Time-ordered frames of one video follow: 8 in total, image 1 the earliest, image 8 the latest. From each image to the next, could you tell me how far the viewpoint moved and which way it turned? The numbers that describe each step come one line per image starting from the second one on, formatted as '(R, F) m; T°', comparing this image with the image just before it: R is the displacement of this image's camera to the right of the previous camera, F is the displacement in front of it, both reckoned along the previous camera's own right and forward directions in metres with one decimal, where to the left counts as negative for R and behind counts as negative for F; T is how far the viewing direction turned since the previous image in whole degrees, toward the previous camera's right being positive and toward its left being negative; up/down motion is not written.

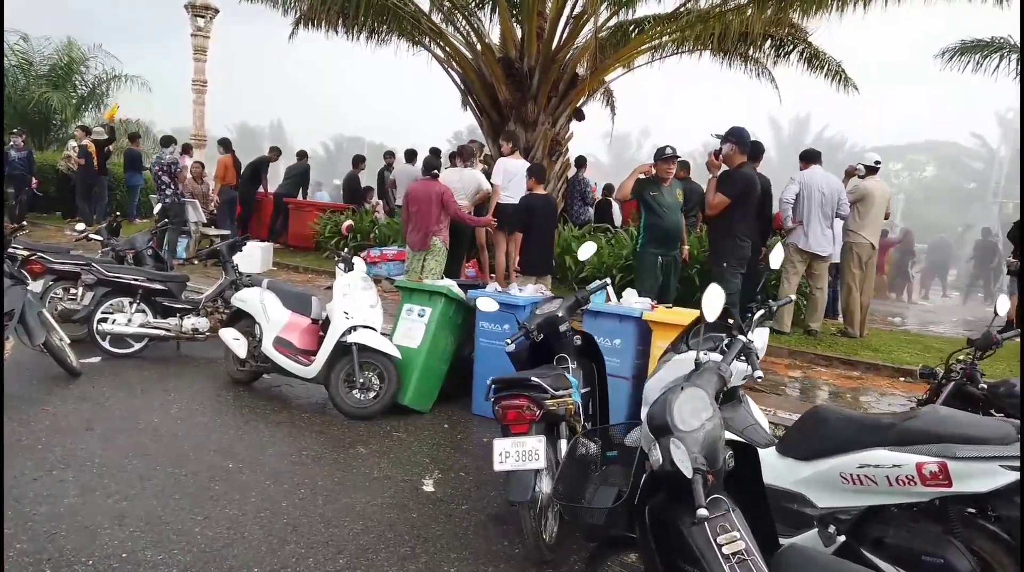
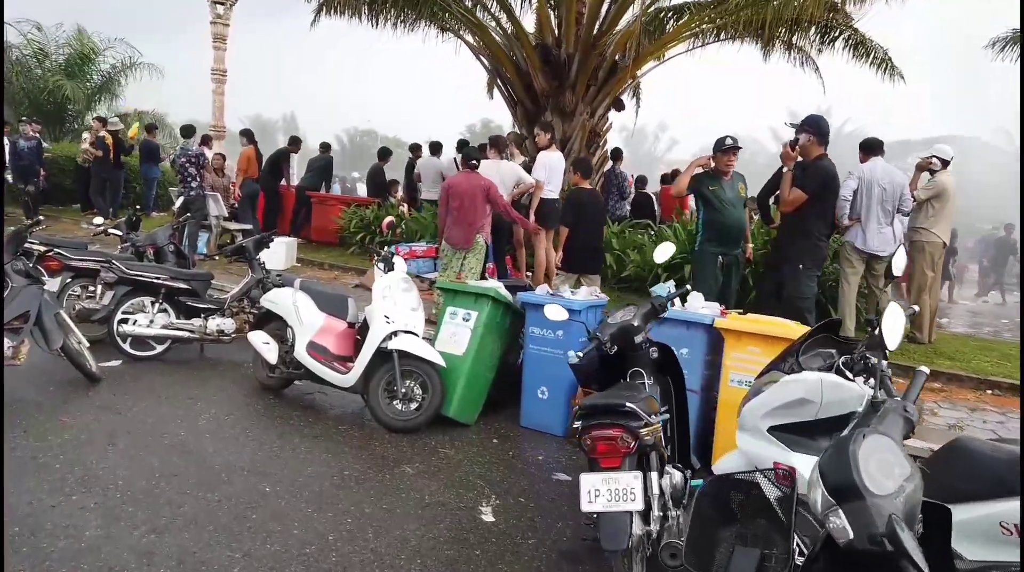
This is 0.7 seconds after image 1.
(-0.3, +0.5) m; -1°
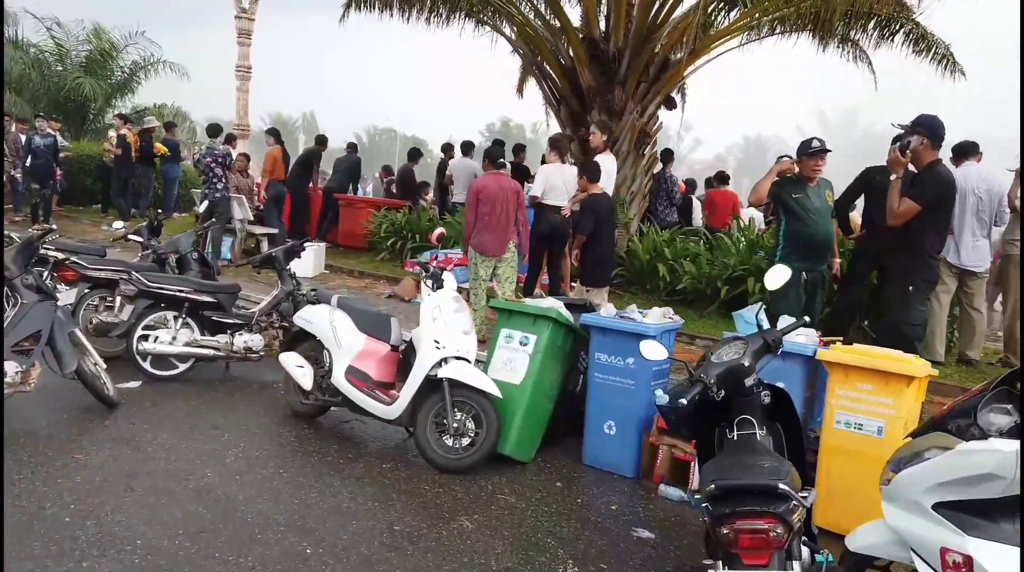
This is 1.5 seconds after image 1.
(-0.3, +0.6) m; -1°
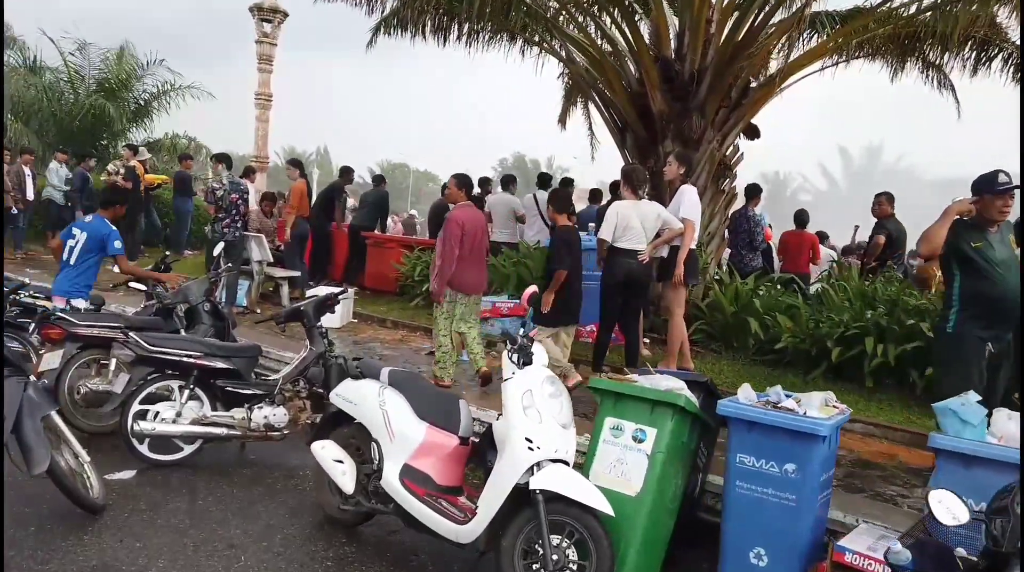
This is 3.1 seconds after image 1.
(-0.5, +1.2) m; -1°
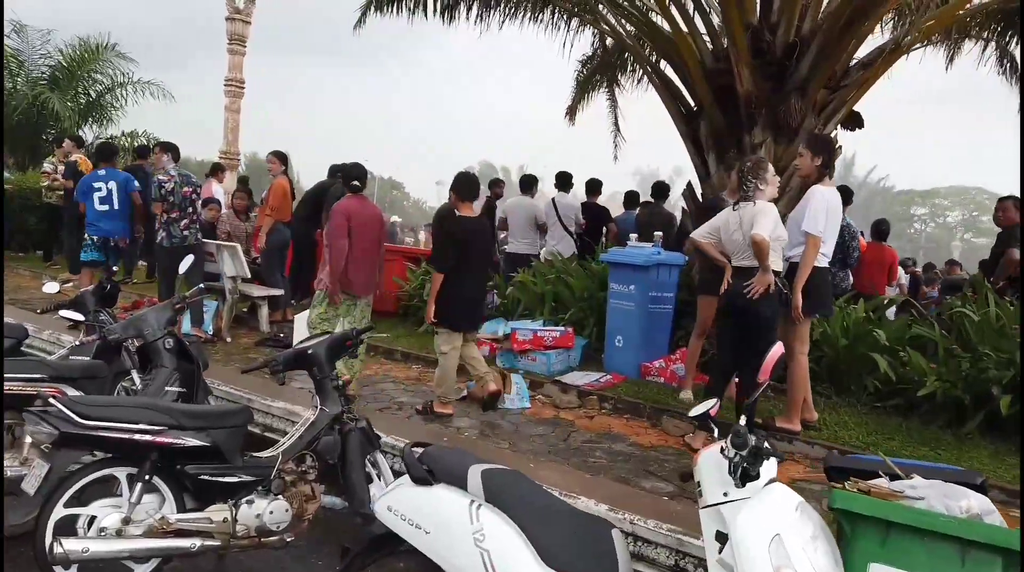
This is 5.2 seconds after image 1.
(-0.7, +1.6) m; +3°
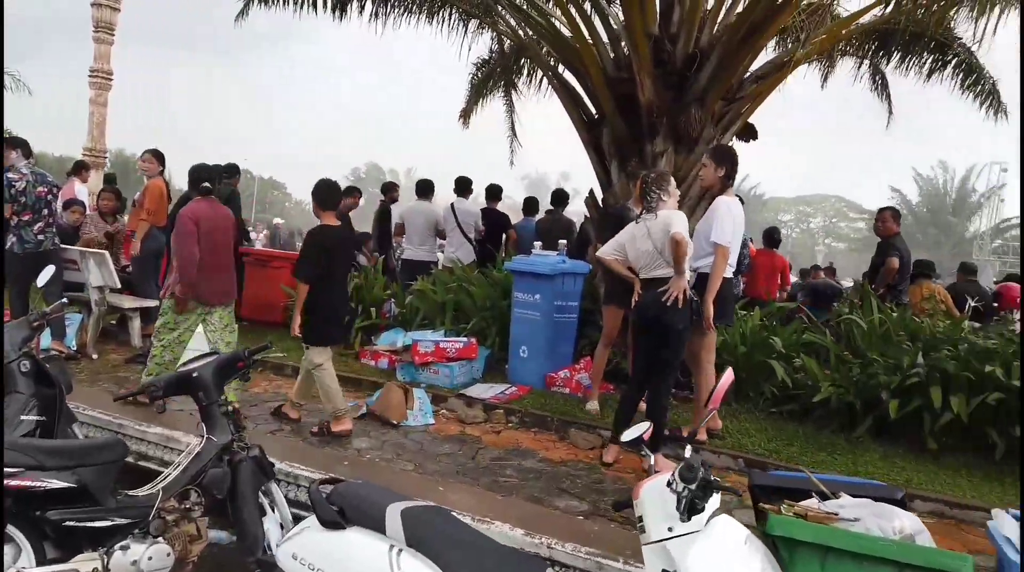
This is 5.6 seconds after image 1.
(-0.1, +0.2) m; +8°
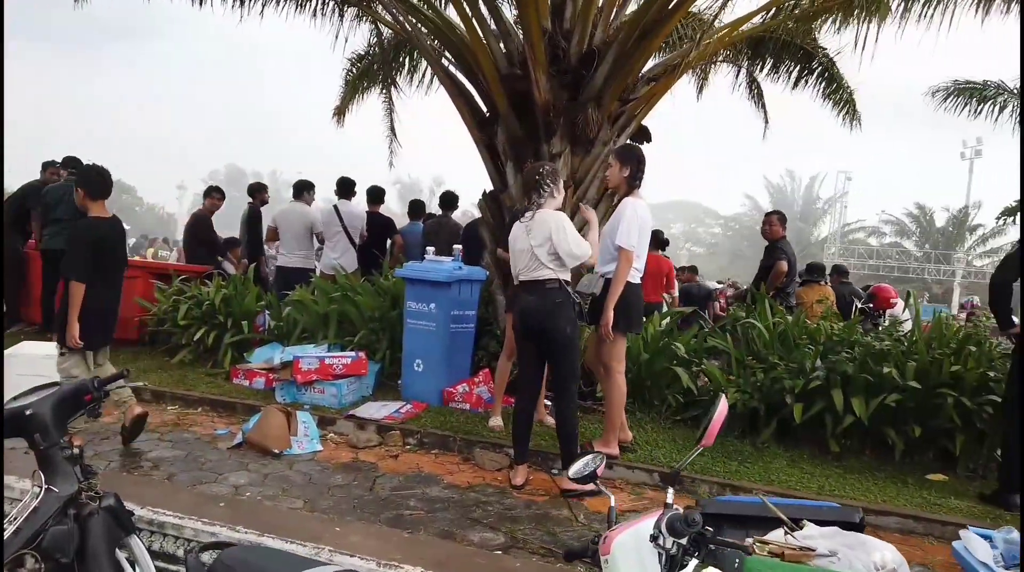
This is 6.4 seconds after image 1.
(-0.2, +0.4) m; +10°
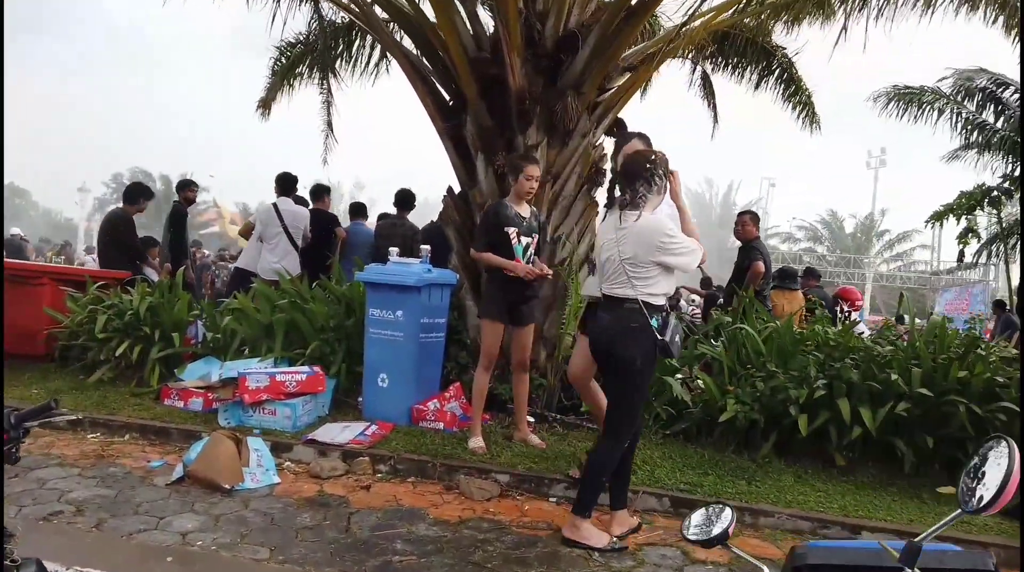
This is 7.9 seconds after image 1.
(-0.4, +0.5) m; +6°
